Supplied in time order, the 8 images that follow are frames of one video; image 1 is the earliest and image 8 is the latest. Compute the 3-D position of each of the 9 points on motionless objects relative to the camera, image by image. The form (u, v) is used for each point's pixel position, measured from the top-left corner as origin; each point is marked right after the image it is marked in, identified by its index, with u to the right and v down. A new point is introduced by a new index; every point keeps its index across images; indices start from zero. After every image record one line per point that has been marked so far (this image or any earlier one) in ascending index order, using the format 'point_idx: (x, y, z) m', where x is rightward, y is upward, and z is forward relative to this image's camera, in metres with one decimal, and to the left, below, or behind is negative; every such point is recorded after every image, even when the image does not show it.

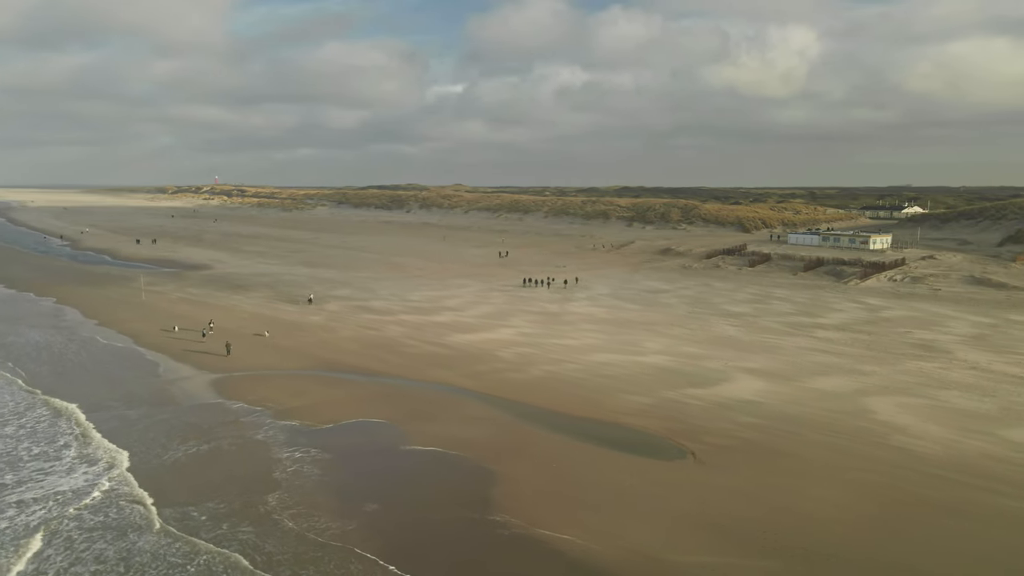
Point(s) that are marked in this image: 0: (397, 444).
0: (-2.8, -3.7, +16.4) m
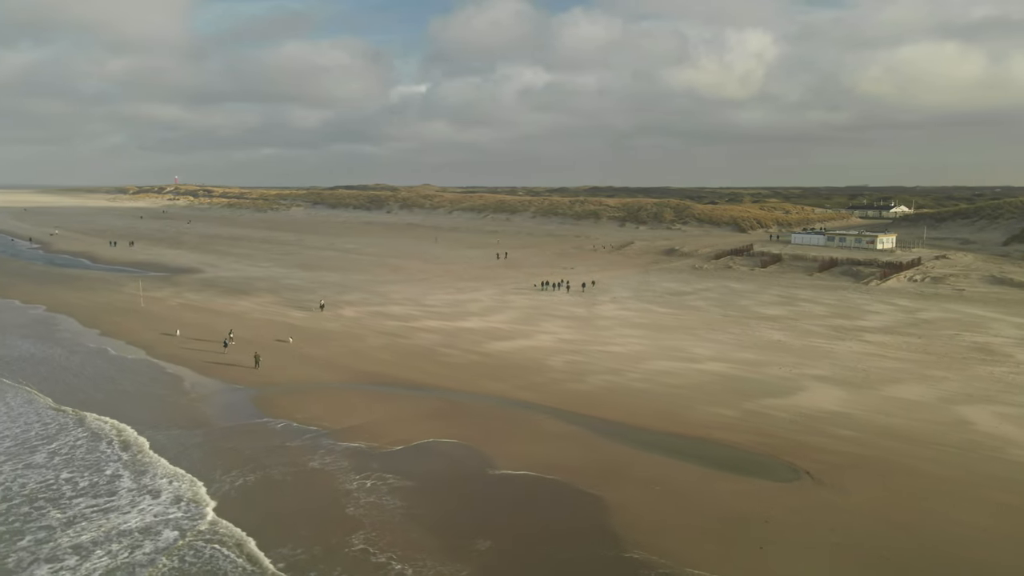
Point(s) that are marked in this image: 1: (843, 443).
0: (-0.7, -3.9, +14.9) m
1: (+7.8, -3.7, +16.5) m
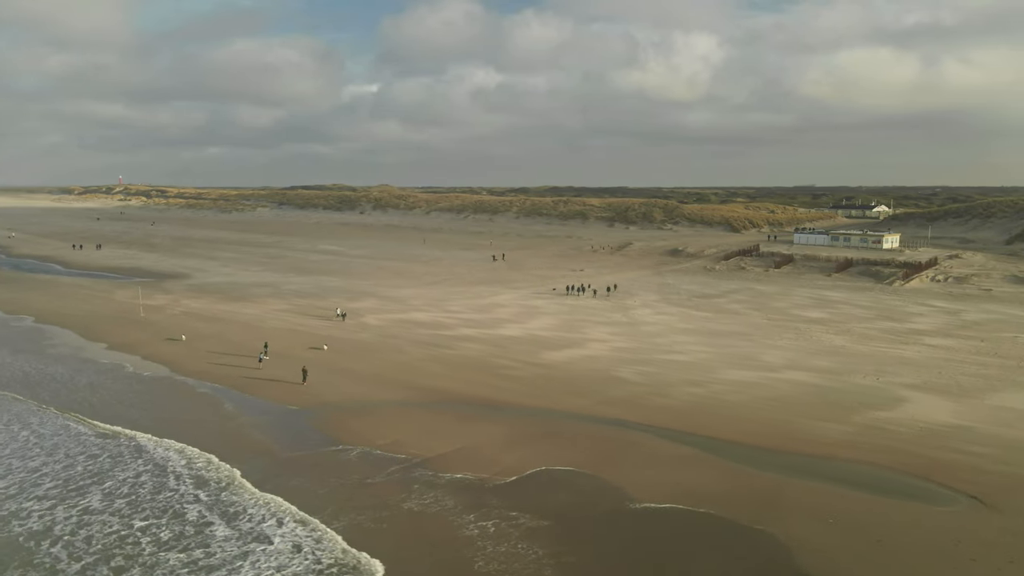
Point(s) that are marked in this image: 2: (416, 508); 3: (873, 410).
0: (+2.0, -4.1, +13.2) m
1: (+10.3, -3.8, +15.3) m
2: (-1.8, -4.2, +13.4) m
3: (+9.6, -3.3, +18.8) m
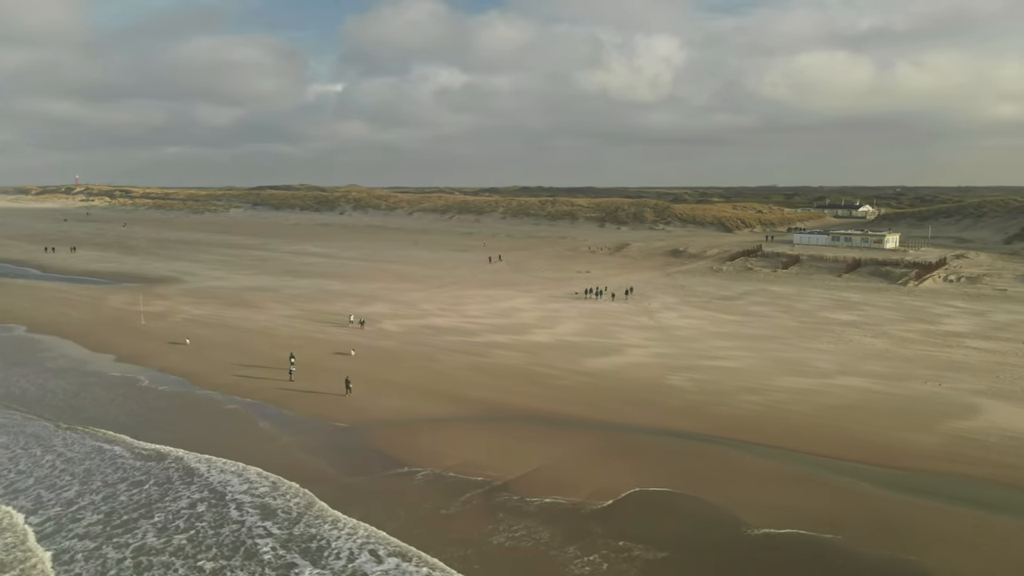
0: (+3.9, -4.2, +12.2) m
1: (+12.1, -3.9, +14.6) m
2: (0.0, -4.4, +12.2) m
3: (+11.2, -3.3, +18.1) m
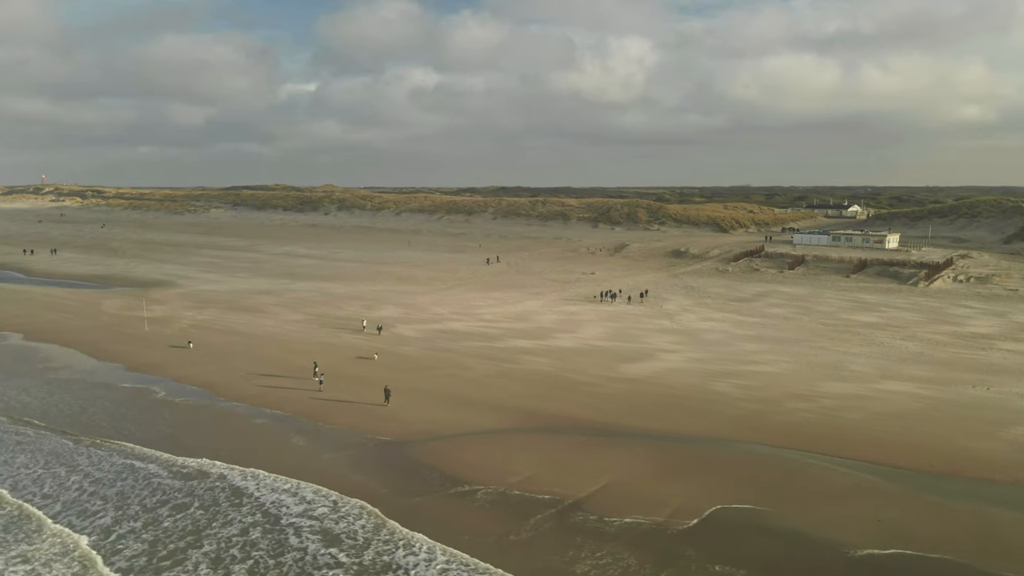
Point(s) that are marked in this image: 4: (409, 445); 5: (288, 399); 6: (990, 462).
0: (+5.3, -4.3, +11.5) m
1: (+13.4, -3.9, +14.2) m
2: (+1.5, -4.5, +11.4) m
3: (+12.5, -3.4, +17.6) m
4: (-2.4, -3.6, +16.4) m
5: (-6.3, -3.1, +19.8) m
6: (+10.4, -3.8, +15.5) m
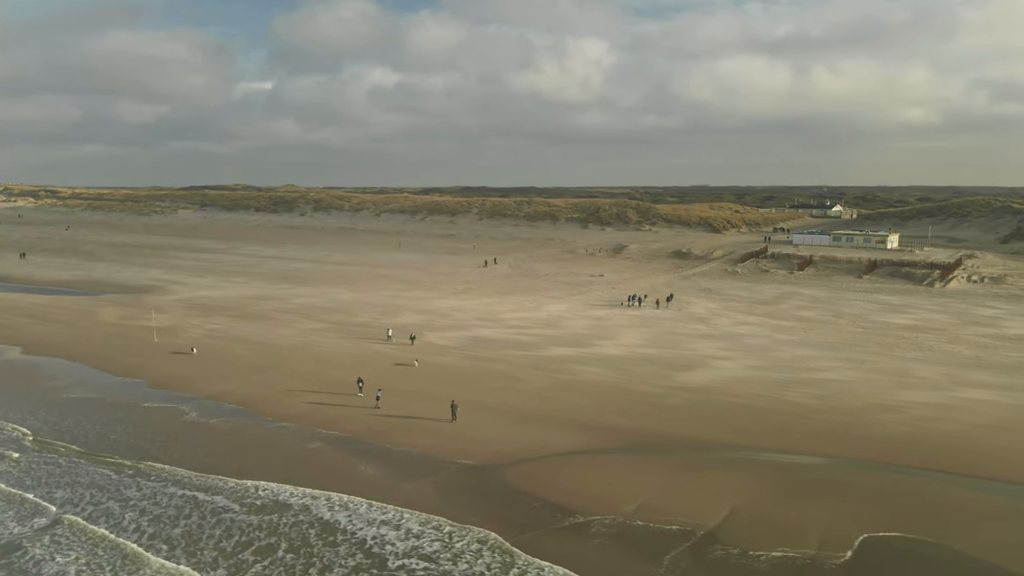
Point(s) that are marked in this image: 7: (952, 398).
0: (+7.6, -4.5, +10.5) m
1: (+15.6, -4.0, +13.6) m
2: (+3.8, -4.7, +10.2) m
3: (+14.4, -3.5, +17.0) m
4: (-0.4, -3.9, +15.1) m
5: (-4.5, -3.4, +18.3) m
6: (+12.5, -4.0, +14.8) m
7: (+12.3, -3.1, +19.8) m
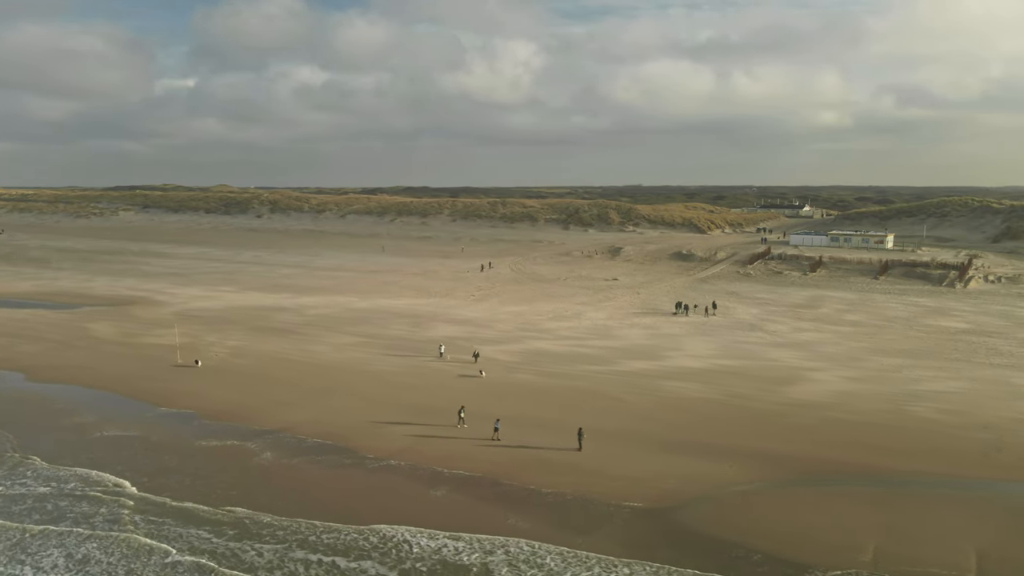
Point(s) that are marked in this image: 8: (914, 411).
0: (+11.3, -4.7, +9.3) m
1: (+19.0, -4.2, +13.0) m
2: (+7.6, -4.9, +8.6) m
3: (+17.6, -3.7, +16.3) m
4: (+3.0, -4.2, +13.1) m
5: (-1.3, -3.7, +16.0) m
6: (+15.9, -4.1, +14.0) m
7: (+15.2, -3.3, +18.9) m
8: (+10.7, -3.3, +18.9) m
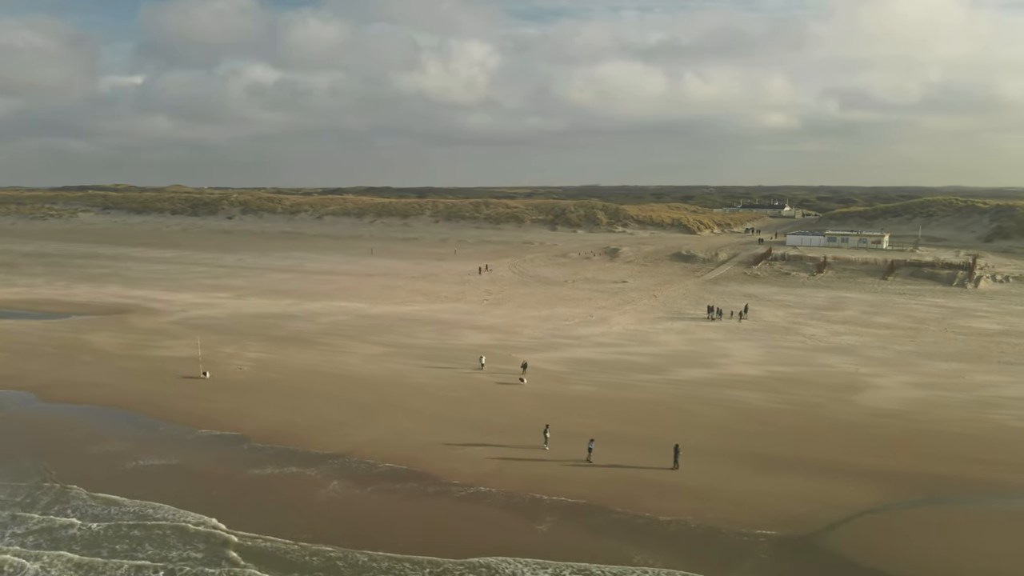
0: (+13.7, -4.8, +8.7) m
1: (+21.2, -4.2, +12.9) m
2: (+10.0, -5.1, +7.9) m
3: (+19.6, -3.7, +16.1) m
4: (+5.2, -4.3, +12.1) m
5: (+0.7, -3.9, +14.7) m
6: (+18.0, -4.2, +13.7) m
7: (+17.0, -3.4, +18.6) m
8: (+12.5, -3.4, +18.3) m
